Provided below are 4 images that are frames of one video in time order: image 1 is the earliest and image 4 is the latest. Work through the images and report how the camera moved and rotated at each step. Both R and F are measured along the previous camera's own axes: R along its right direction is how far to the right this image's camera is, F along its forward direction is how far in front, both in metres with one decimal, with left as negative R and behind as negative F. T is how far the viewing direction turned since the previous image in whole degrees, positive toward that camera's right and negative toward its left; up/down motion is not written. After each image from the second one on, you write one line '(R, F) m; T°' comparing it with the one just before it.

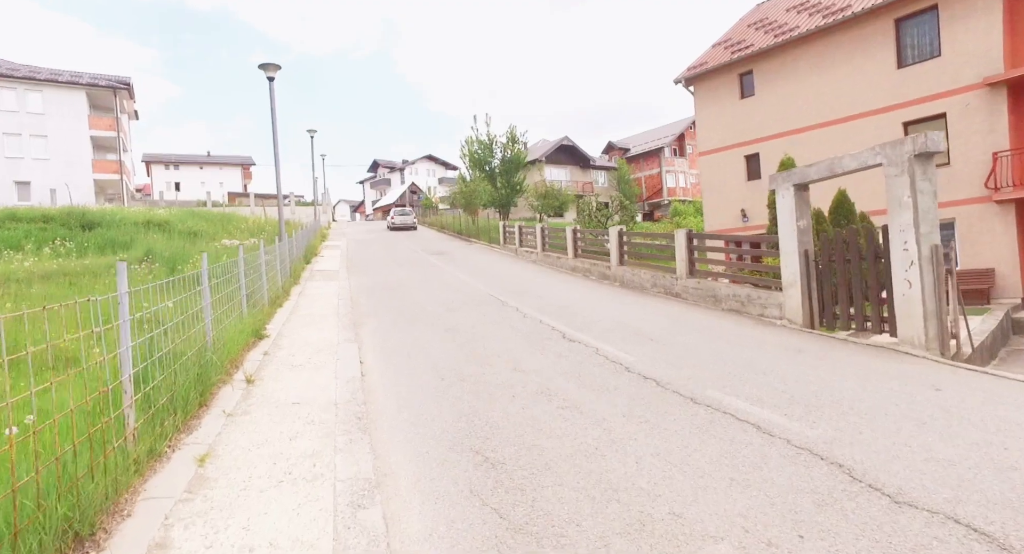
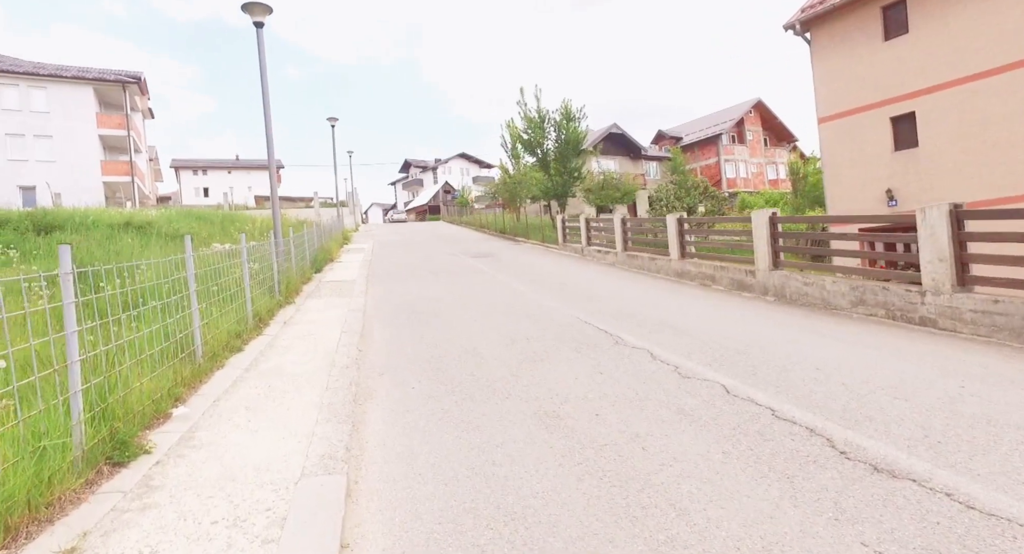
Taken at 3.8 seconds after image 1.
(-1.0, +4.6) m; -3°
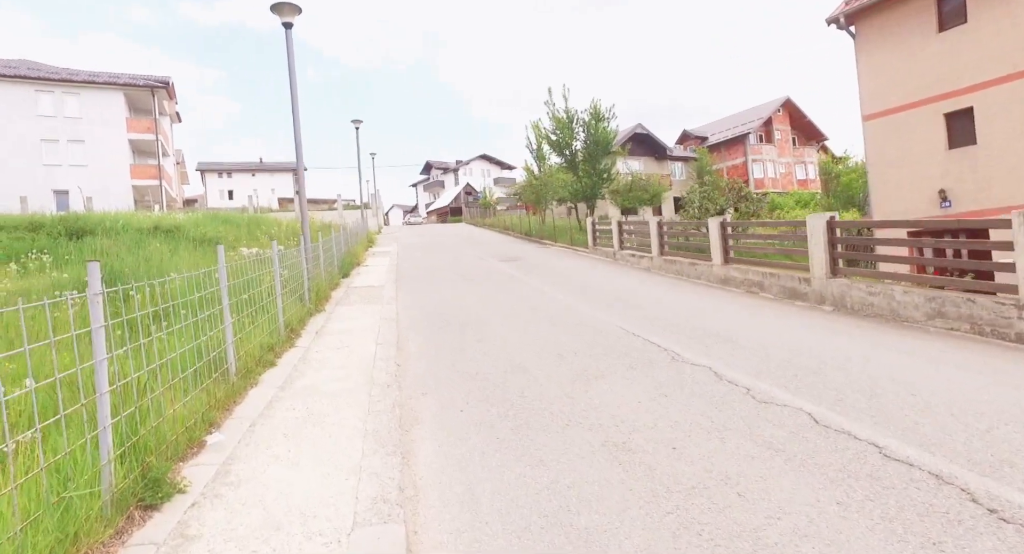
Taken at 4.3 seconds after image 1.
(-0.3, +0.4) m; -2°
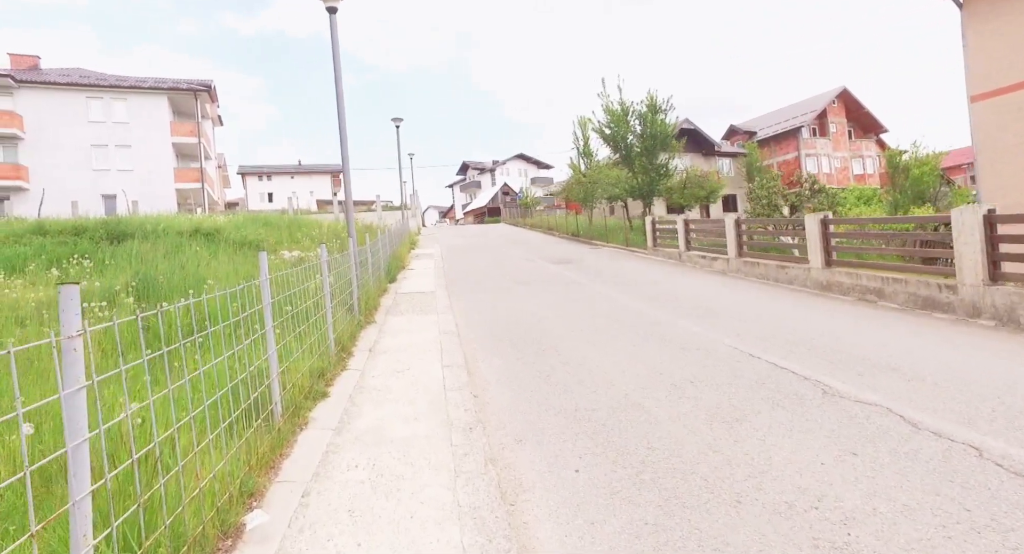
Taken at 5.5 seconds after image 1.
(-0.7, +1.2) m; -3°
